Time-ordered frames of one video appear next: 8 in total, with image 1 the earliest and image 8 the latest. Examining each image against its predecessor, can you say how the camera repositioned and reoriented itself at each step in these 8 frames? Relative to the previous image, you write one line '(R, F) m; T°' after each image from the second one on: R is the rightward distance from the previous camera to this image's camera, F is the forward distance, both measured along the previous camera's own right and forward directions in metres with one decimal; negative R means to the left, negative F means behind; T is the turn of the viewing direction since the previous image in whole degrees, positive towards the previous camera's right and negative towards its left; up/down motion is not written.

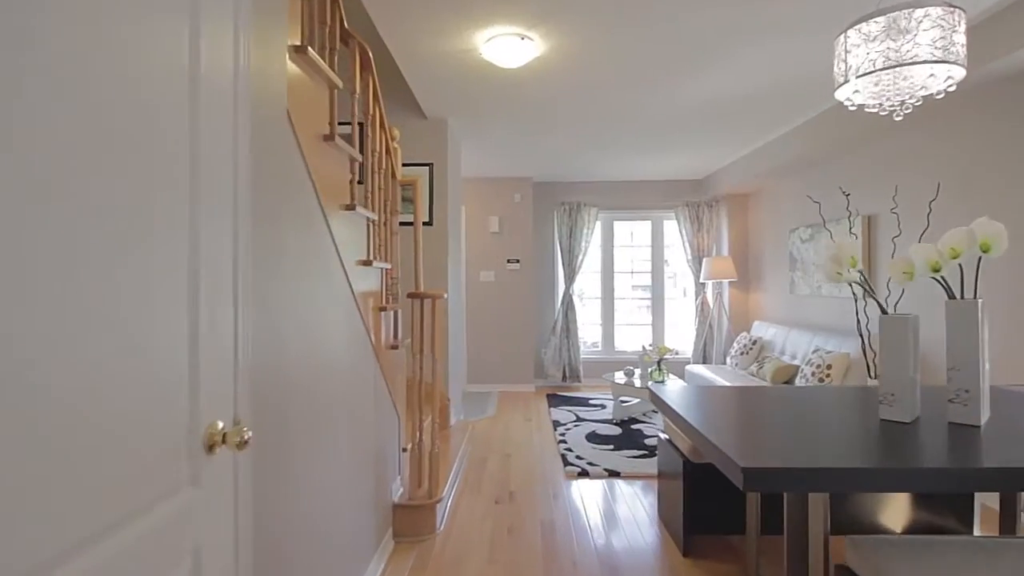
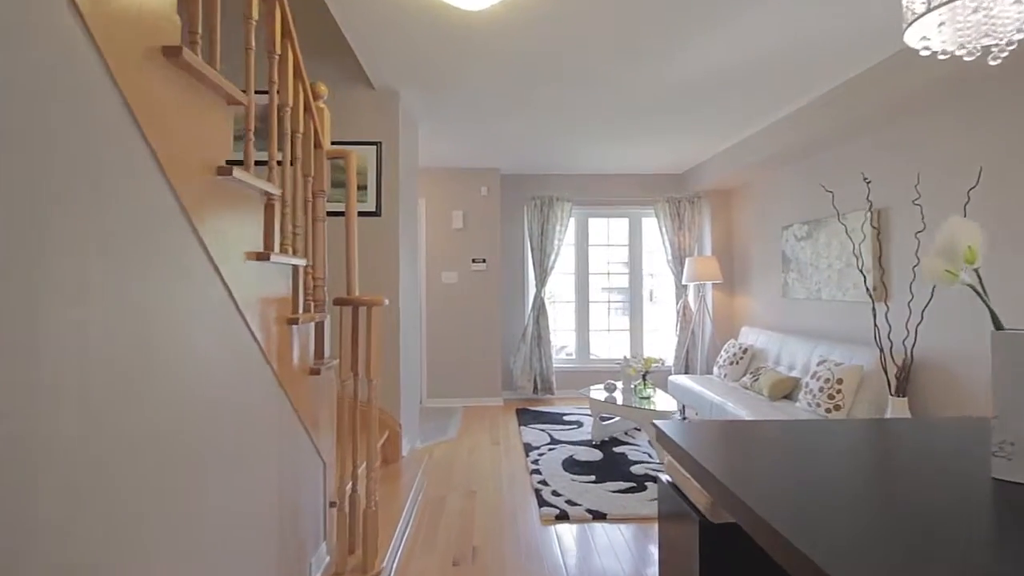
(0.0, +0.6) m; +3°
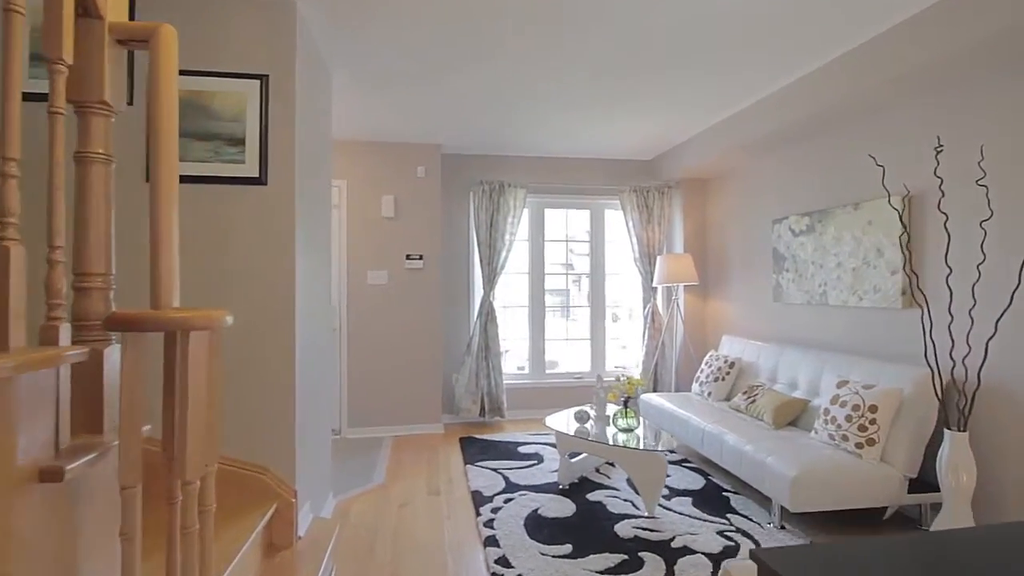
(-0.1, +1.0) m; +7°
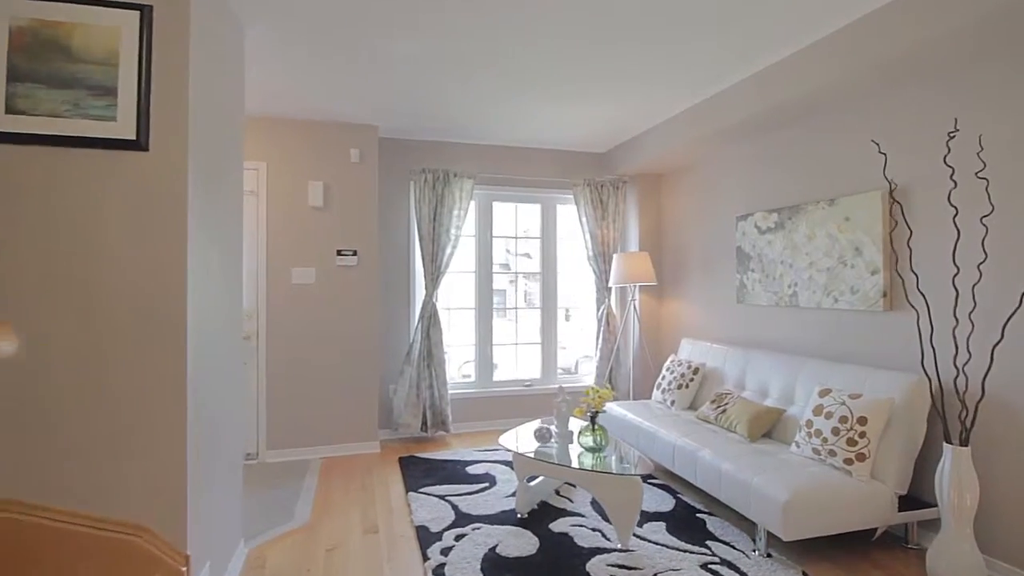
(-0.1, +0.5) m; +7°
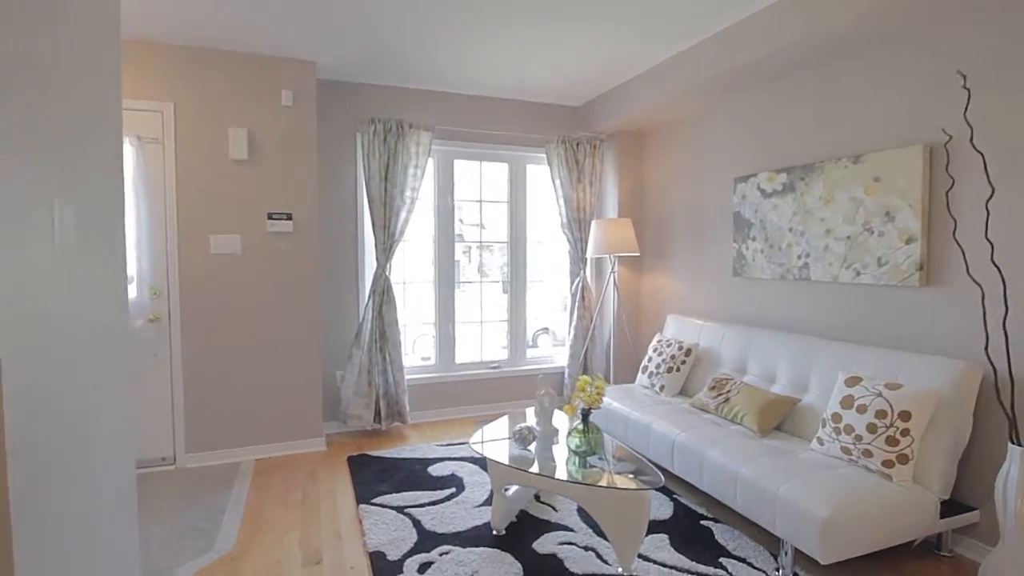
(-0.1, +0.6) m; +5°
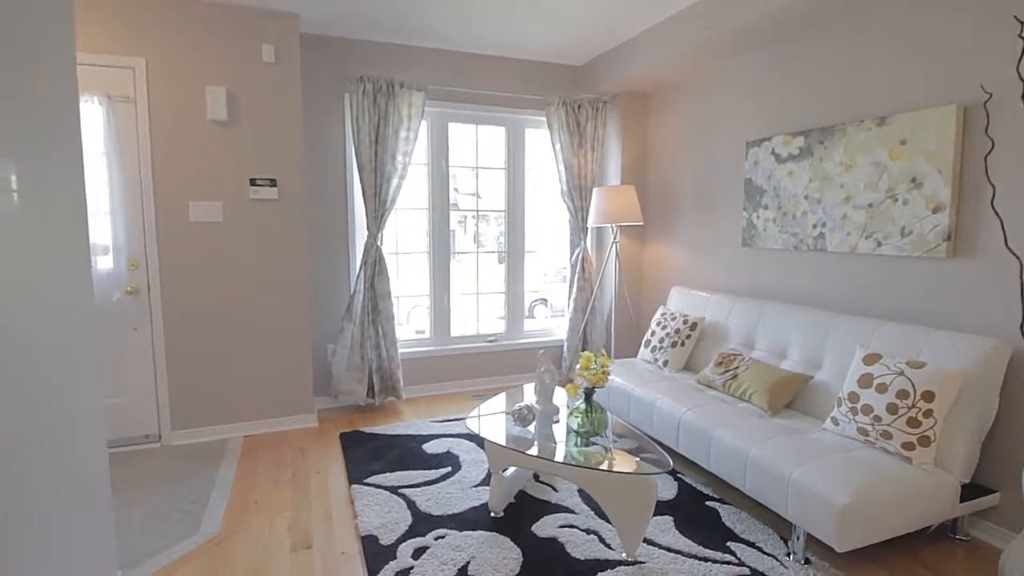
(0.0, +0.2) m; 0°
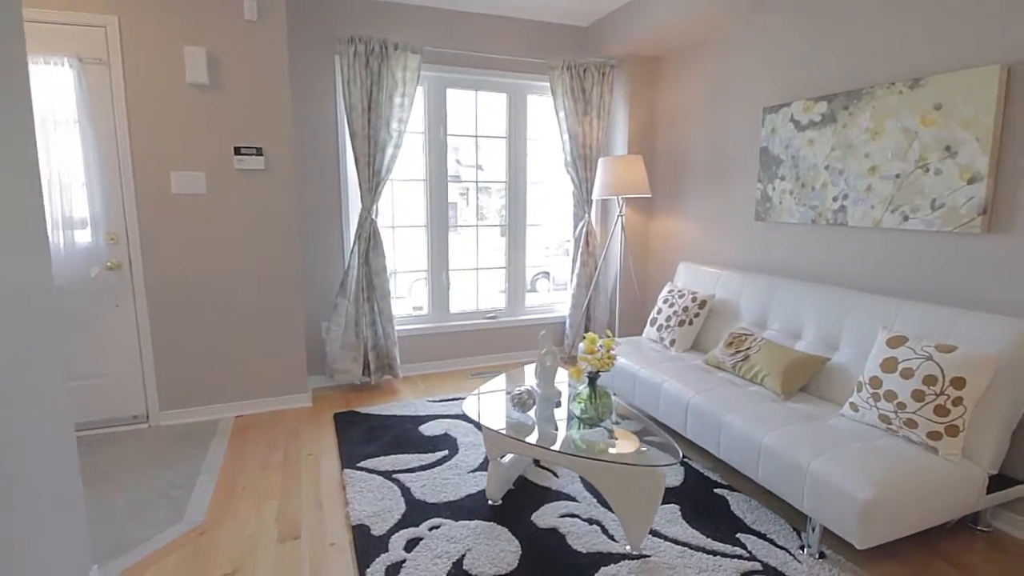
(0.0, +0.2) m; 0°
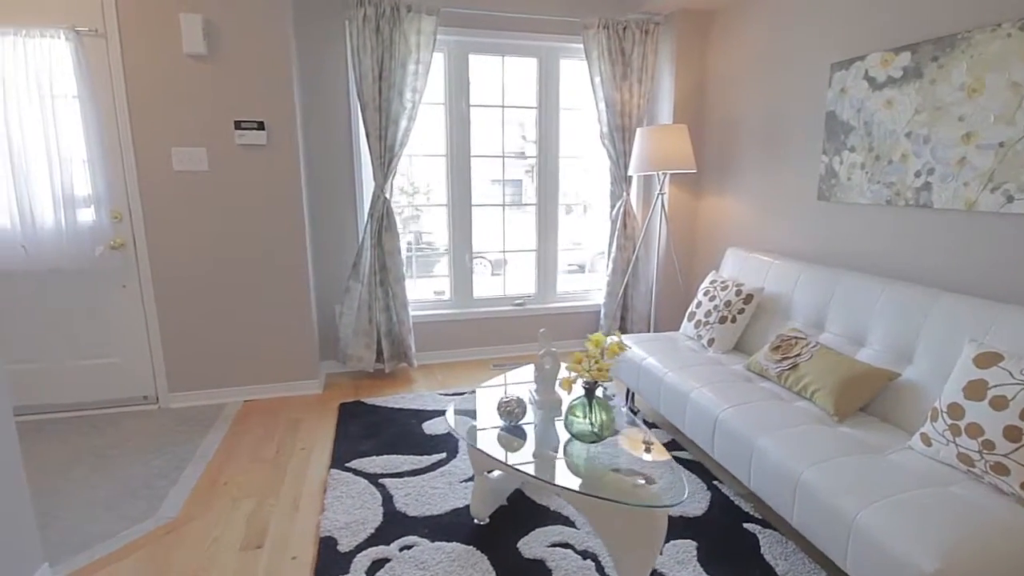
(+0.3, +0.3) m; -7°
